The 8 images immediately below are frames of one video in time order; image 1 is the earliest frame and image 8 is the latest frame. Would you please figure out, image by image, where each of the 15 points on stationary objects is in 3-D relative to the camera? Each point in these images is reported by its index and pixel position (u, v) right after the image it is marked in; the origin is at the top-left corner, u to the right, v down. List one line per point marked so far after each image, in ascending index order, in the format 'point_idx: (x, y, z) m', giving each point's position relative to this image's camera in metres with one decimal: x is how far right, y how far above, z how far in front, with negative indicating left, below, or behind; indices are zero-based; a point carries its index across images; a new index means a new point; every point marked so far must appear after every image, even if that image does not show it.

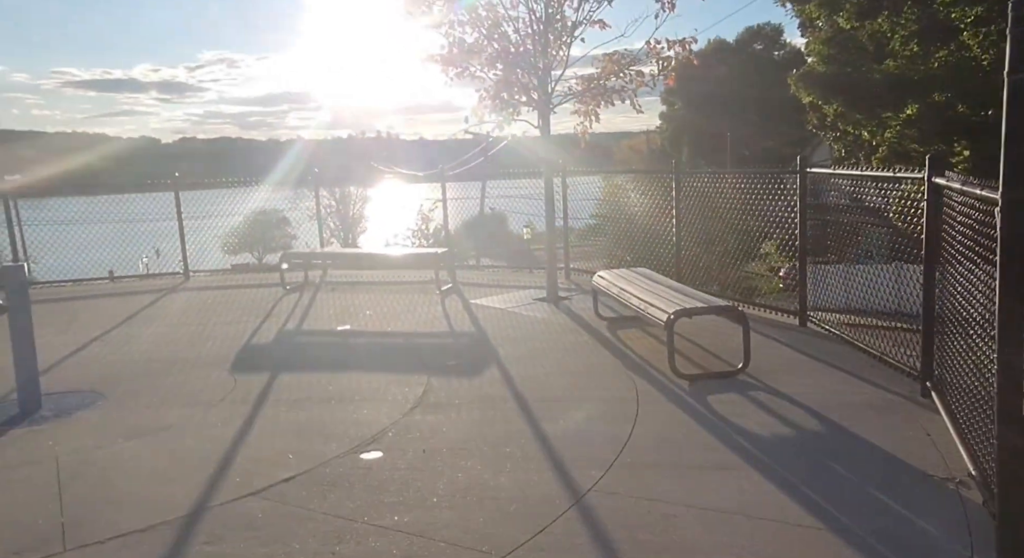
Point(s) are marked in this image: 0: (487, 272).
0: (-0.3, +0.1, +9.0) m
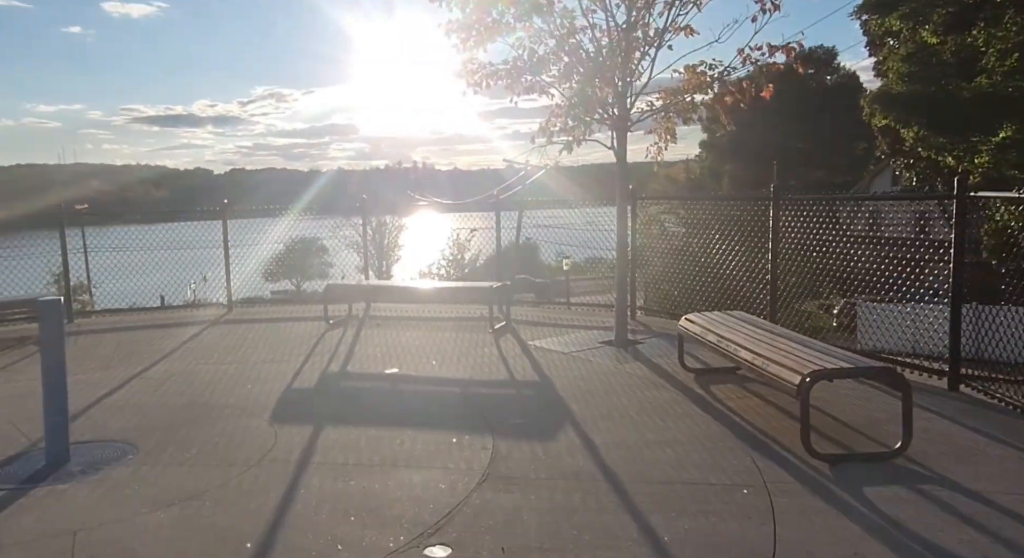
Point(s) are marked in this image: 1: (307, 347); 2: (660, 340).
0: (+0.4, -0.4, +8.3) m
1: (-2.1, -0.7, +6.7) m
2: (+1.4, -0.6, +6.2) m
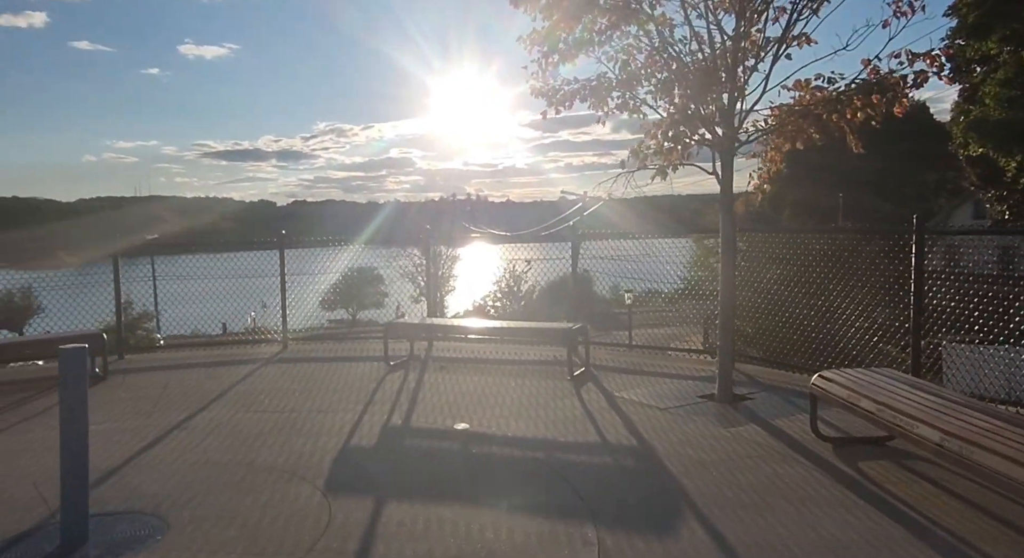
0: (+1.2, -0.8, +7.5) m
1: (-1.3, -1.1, +6.1) m
2: (+2.0, -0.9, +5.3) m
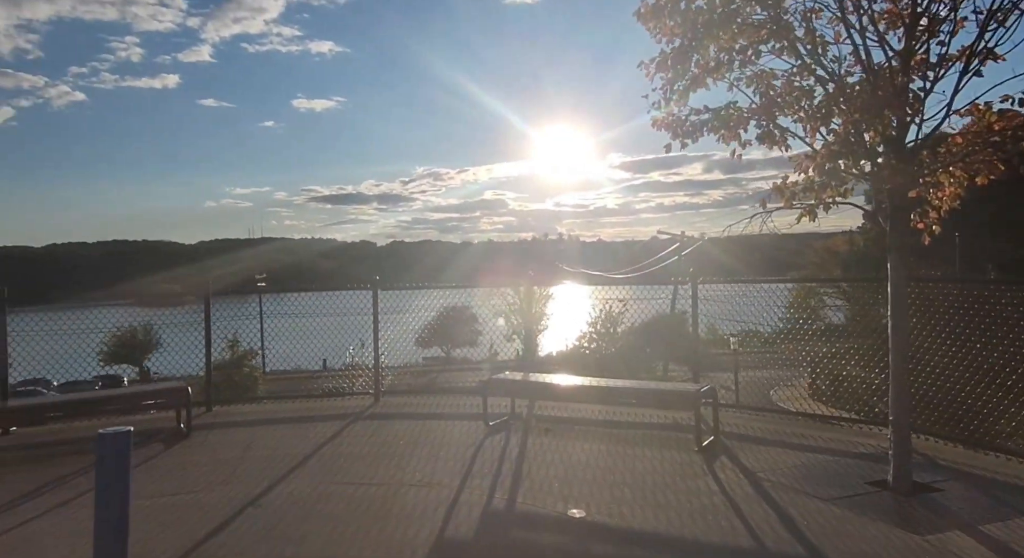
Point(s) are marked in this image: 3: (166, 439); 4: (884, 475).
0: (+2.3, -1.3, +6.5) m
1: (-0.4, -1.5, +5.4) m
2: (+2.8, -1.3, +4.2) m
3: (-3.4, -1.6, +6.5) m
4: (+2.6, -1.4, +4.6) m
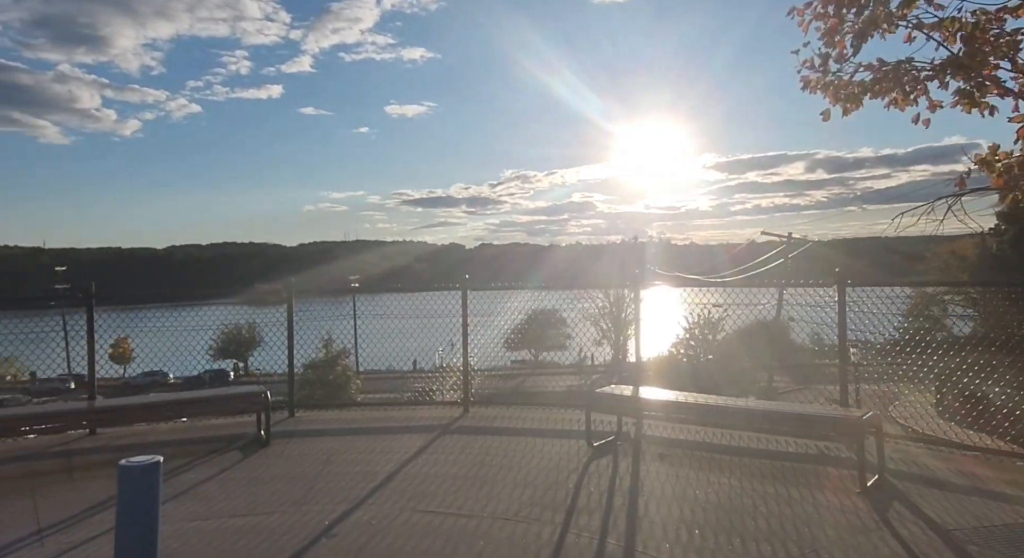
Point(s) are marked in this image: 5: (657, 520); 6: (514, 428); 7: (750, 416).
0: (+3.2, -1.3, +5.3) m
1: (+0.4, -1.5, +4.6) m
2: (+3.4, -1.3, +2.9) m
3: (-2.4, -1.5, +6.1) m
4: (+3.2, -1.4, +3.5) m
5: (+1.0, -1.4, +4.3) m
6: (0.0, -1.4, +6.4) m
7: (+1.9, -1.0, +5.2) m
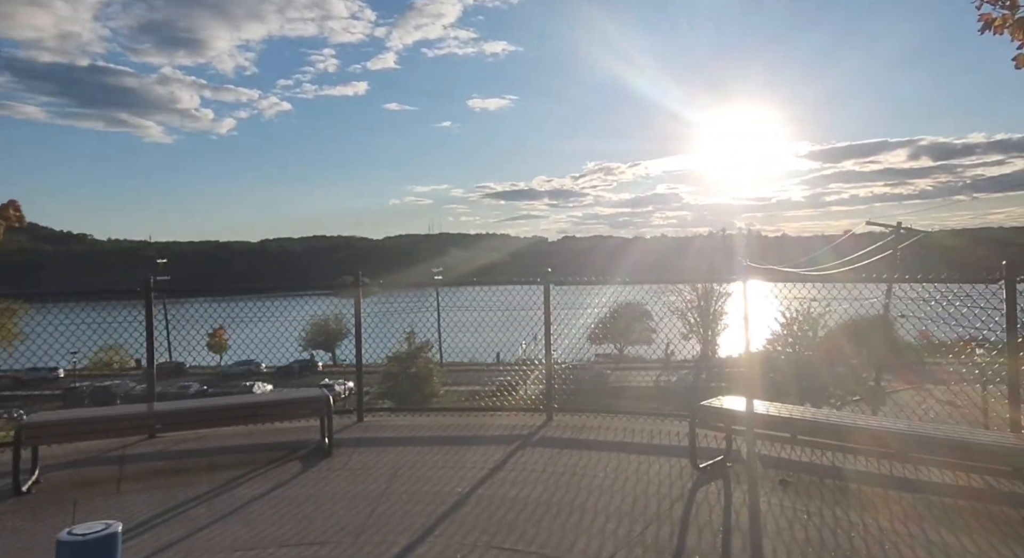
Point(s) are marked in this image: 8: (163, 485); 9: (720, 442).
0: (+3.8, -1.3, +4.1) m
1: (+0.9, -1.4, +3.8) m
2: (+3.7, -1.3, +1.7) m
3: (-1.7, -1.5, +5.5) m
4: (+3.6, -1.3, +2.3) m
5: (+1.4, -1.4, +3.3) m
6: (+0.8, -1.4, +5.6) m
7: (+2.5, -1.0, +4.2) m
8: (-2.6, -1.5, +4.9) m
9: (+1.7, -1.3, +5.6) m
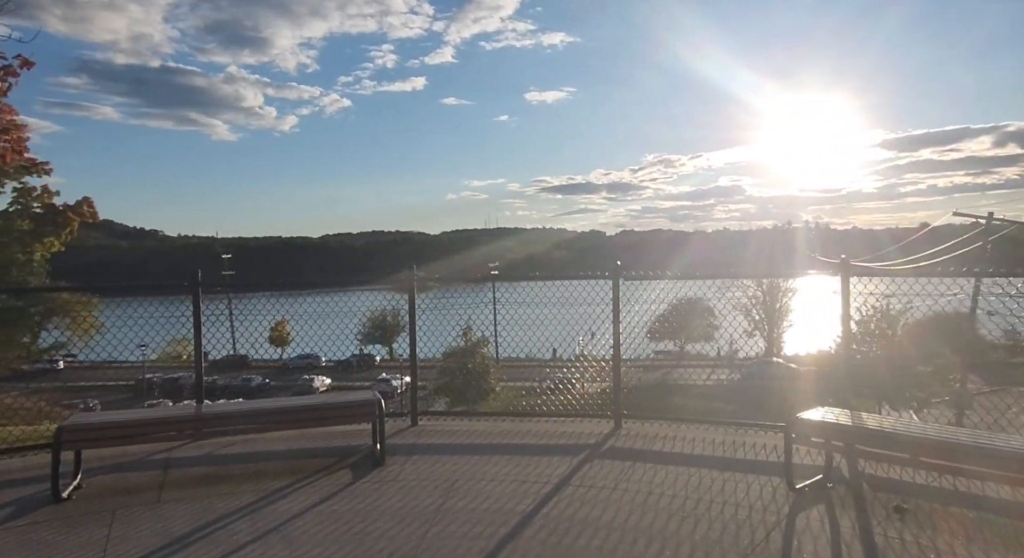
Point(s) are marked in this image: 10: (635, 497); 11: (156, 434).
0: (+4.2, -1.3, +3.3) m
1: (+1.2, -1.4, +3.2) m
2: (+3.9, -1.3, +0.9) m
3: (-1.2, -1.4, +5.2) m
4: (+3.8, -1.3, +1.5) m
5: (+1.7, -1.4, +2.7) m
6: (+1.3, -1.3, +5.0) m
7: (+2.8, -1.0, +3.5) m
8: (-2.1, -1.5, +4.6) m
9: (+2.2, -1.3, +4.9) m
10: (+0.8, -1.4, +4.2) m
11: (-2.6, -1.2, +5.0) m
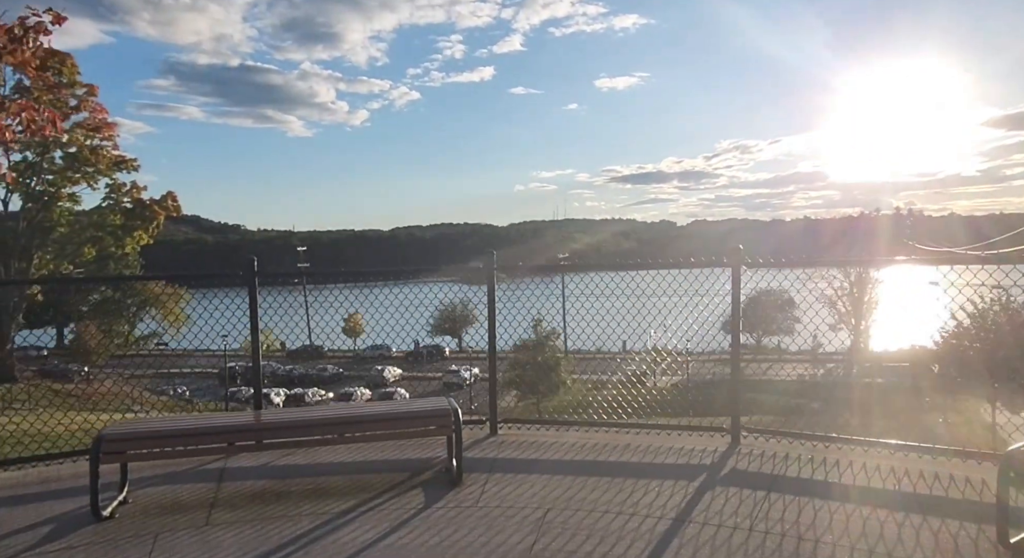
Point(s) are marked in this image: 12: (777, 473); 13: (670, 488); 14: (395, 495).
0: (+4.6, -1.2, +2.0) m
1: (+1.7, -1.4, +2.2) m
2: (+4.1, -1.3, -0.3) m
3: (-0.6, -1.3, +4.4) m
4: (+4.0, -1.3, +0.2) m
5: (+2.1, -1.3, +1.7) m
6: (+1.9, -1.2, +4.0) m
7: (+3.3, -0.9, +2.4) m
8: (-1.5, -1.4, +4.0) m
9: (+2.8, -1.2, +3.8) m
10: (+1.4, -1.3, +3.3) m
11: (-2.0, -1.1, +4.4) m
12: (+1.7, -1.2, +4.2) m
13: (+1.1, -1.3, +4.1) m
14: (-0.7, -1.3, +4.3) m
